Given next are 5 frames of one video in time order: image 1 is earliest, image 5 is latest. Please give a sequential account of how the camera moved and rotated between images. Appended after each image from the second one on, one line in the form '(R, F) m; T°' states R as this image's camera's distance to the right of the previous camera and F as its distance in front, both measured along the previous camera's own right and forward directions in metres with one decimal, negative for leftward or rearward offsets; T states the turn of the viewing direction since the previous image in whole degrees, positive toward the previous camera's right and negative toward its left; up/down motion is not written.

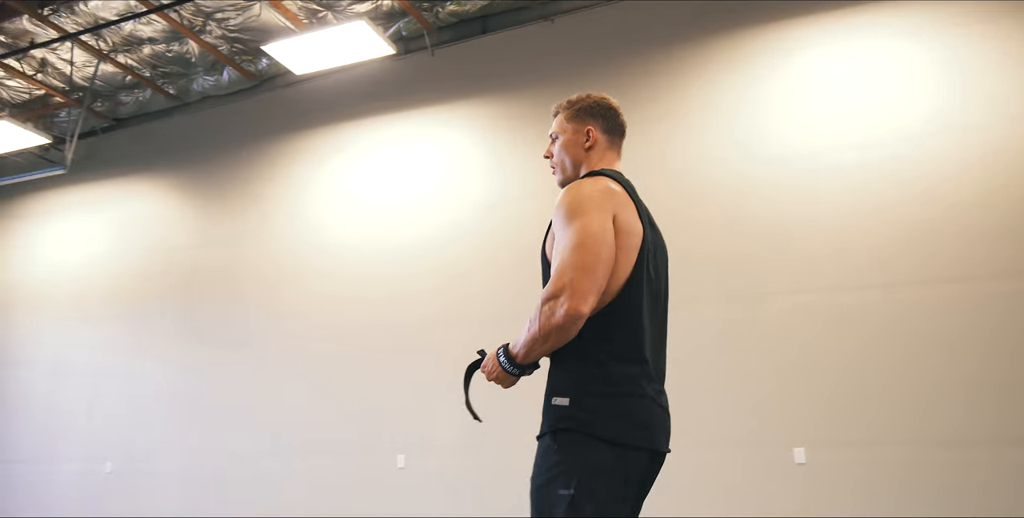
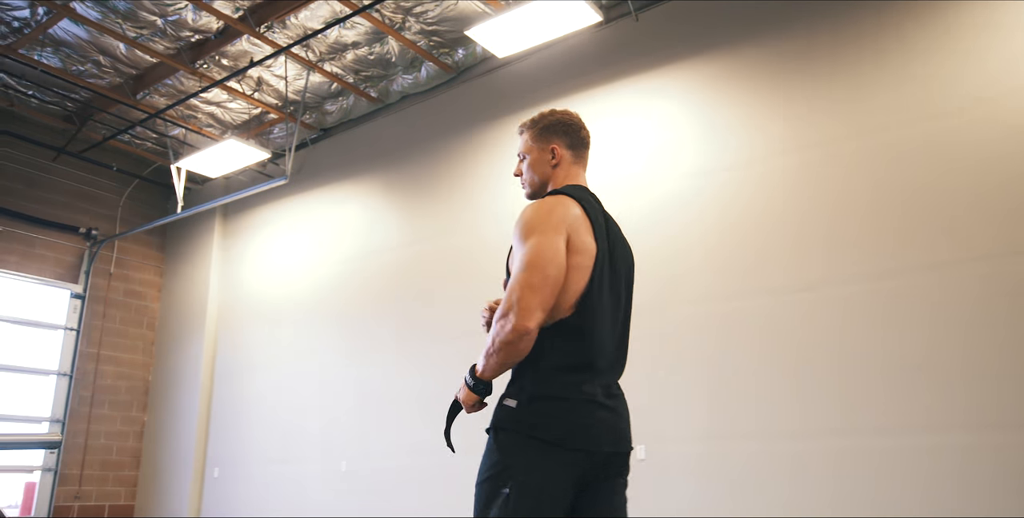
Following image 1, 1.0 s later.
(-0.4, +0.3) m; -12°
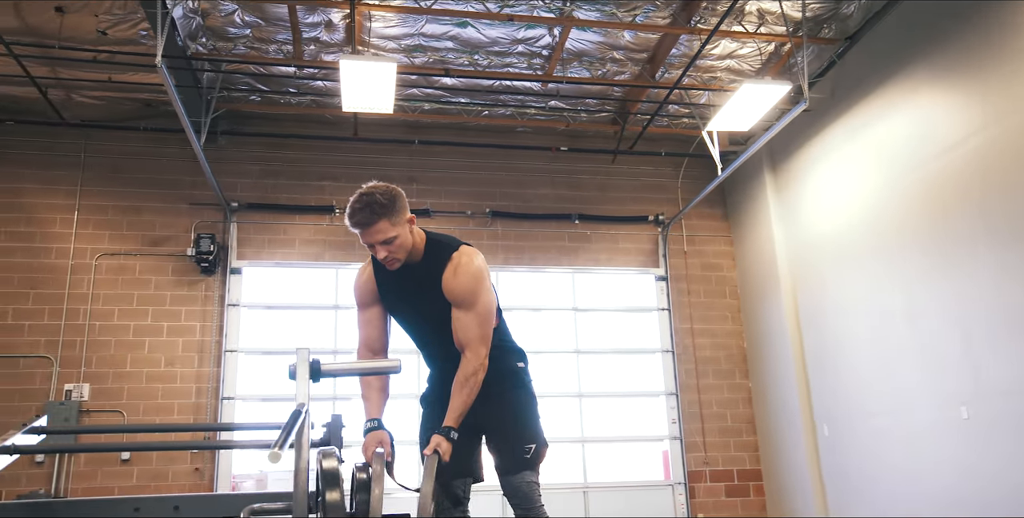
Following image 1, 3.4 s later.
(+0.2, +0.5) m; -43°
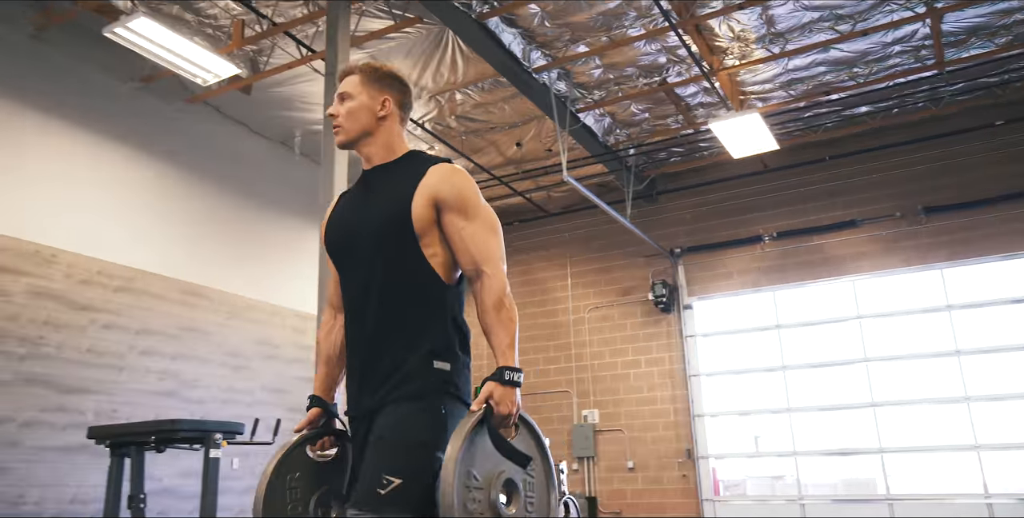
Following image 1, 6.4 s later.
(+1.3, -0.5) m; -39°
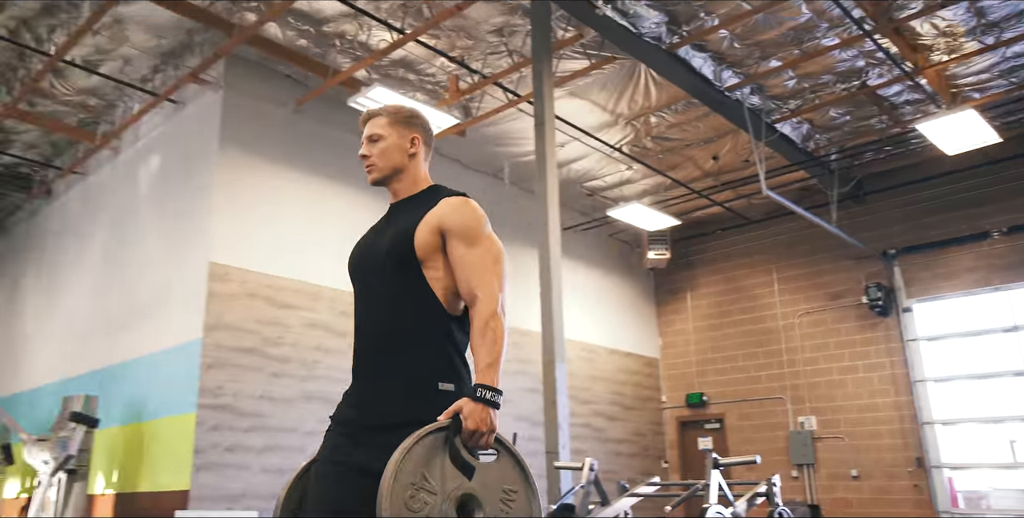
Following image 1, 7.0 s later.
(0.0, -0.4) m; -15°
